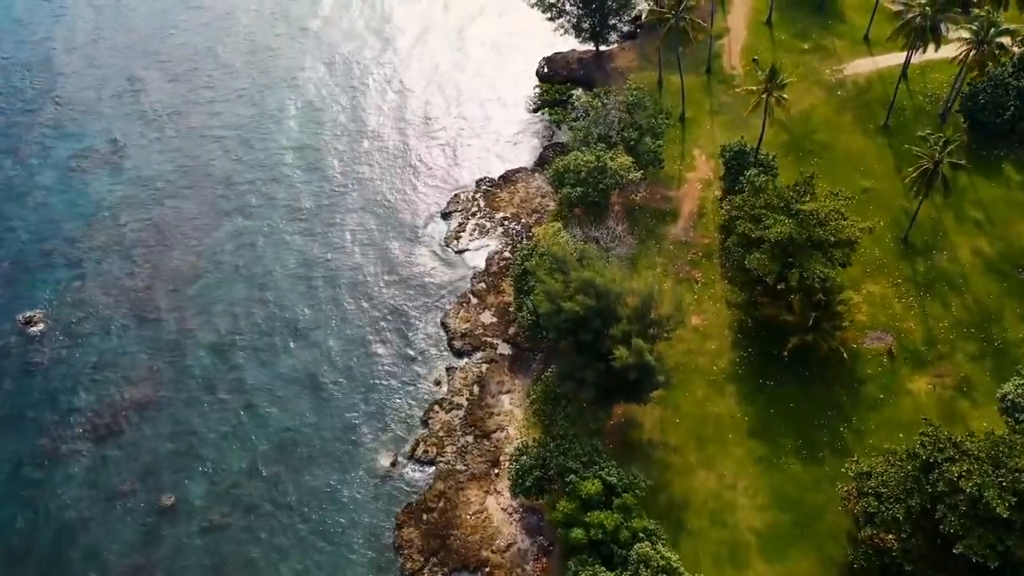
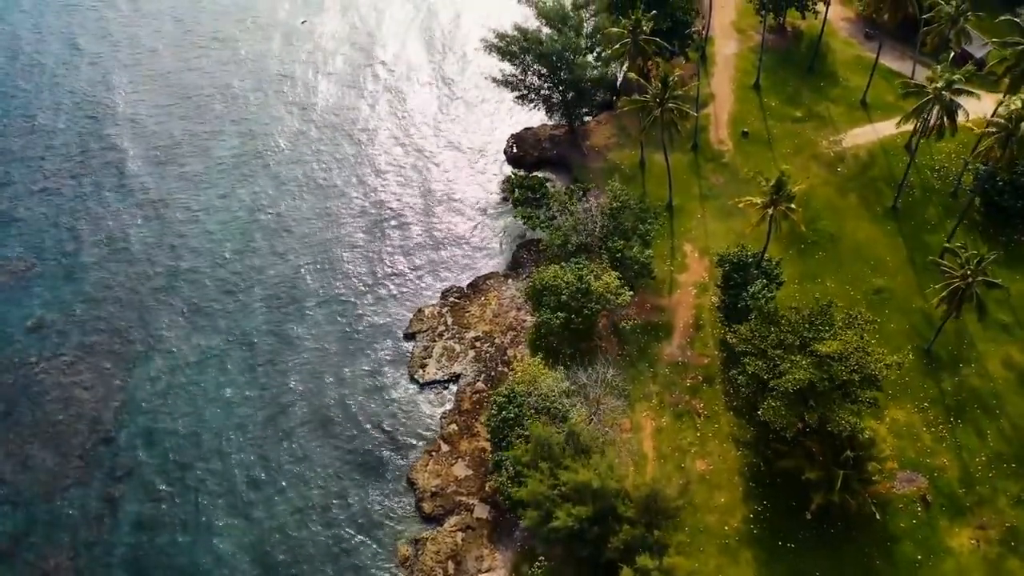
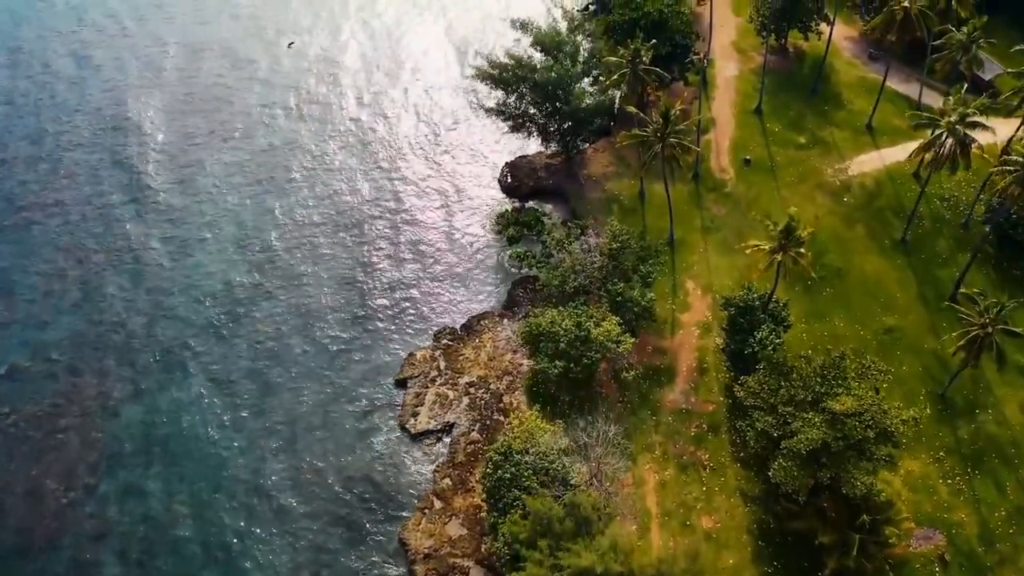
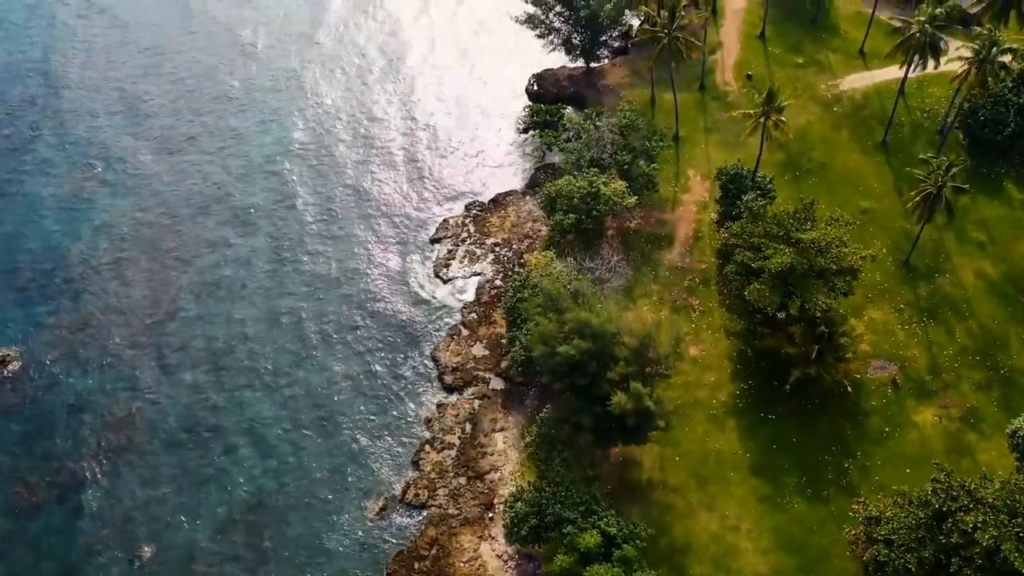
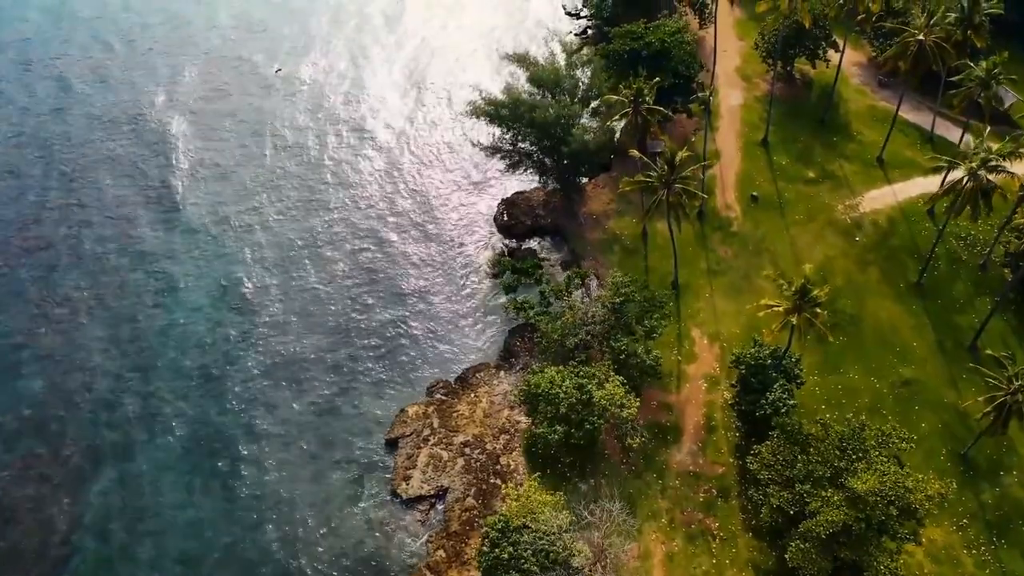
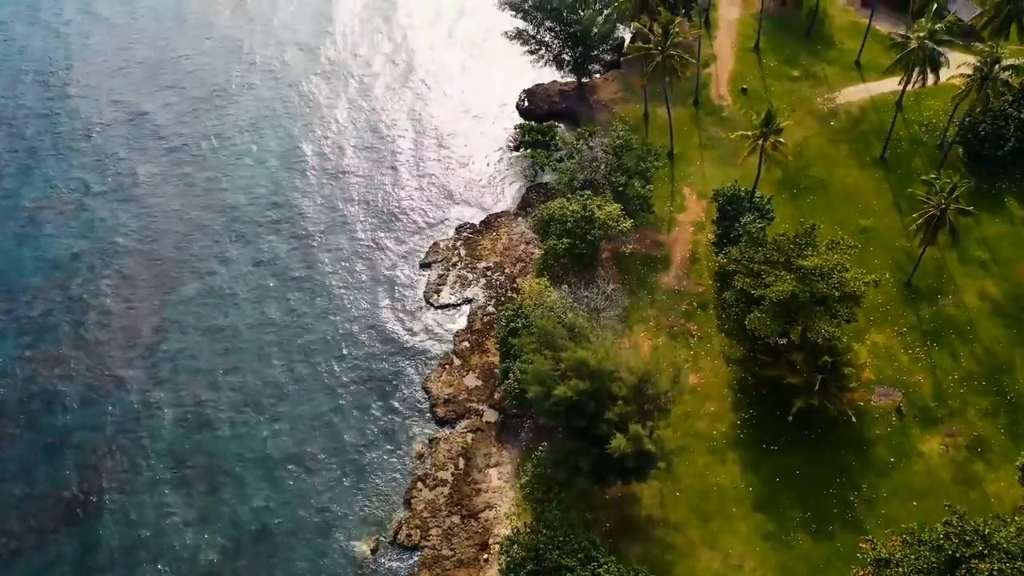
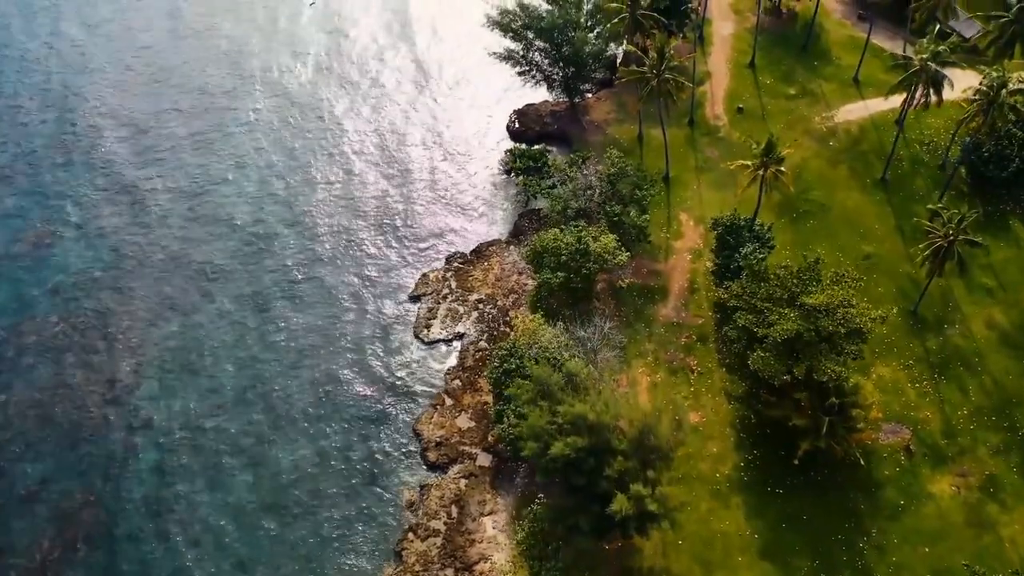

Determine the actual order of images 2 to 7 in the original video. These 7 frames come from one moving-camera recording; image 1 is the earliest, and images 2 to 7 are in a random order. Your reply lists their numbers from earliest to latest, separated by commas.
4, 6, 7, 2, 3, 5
